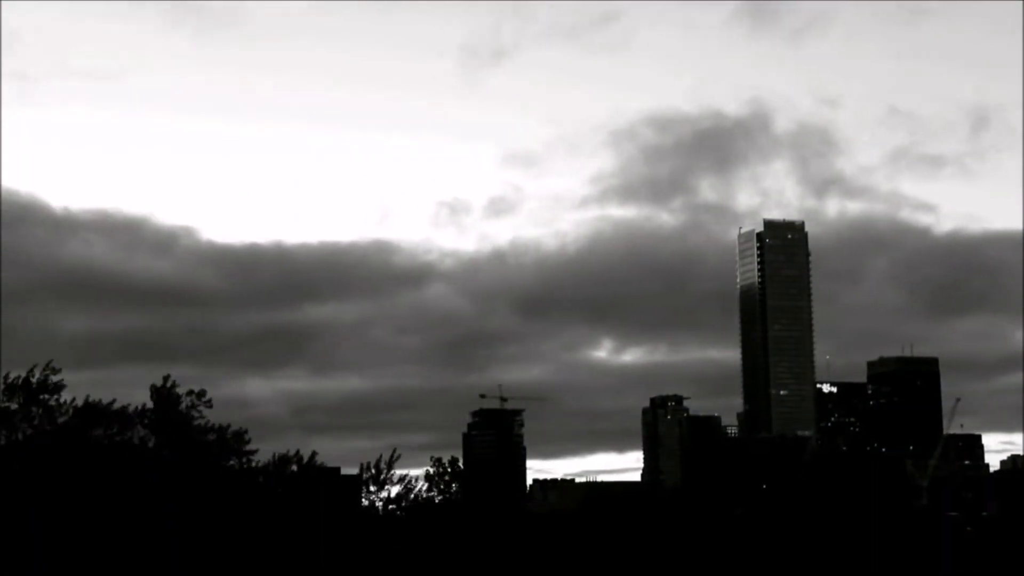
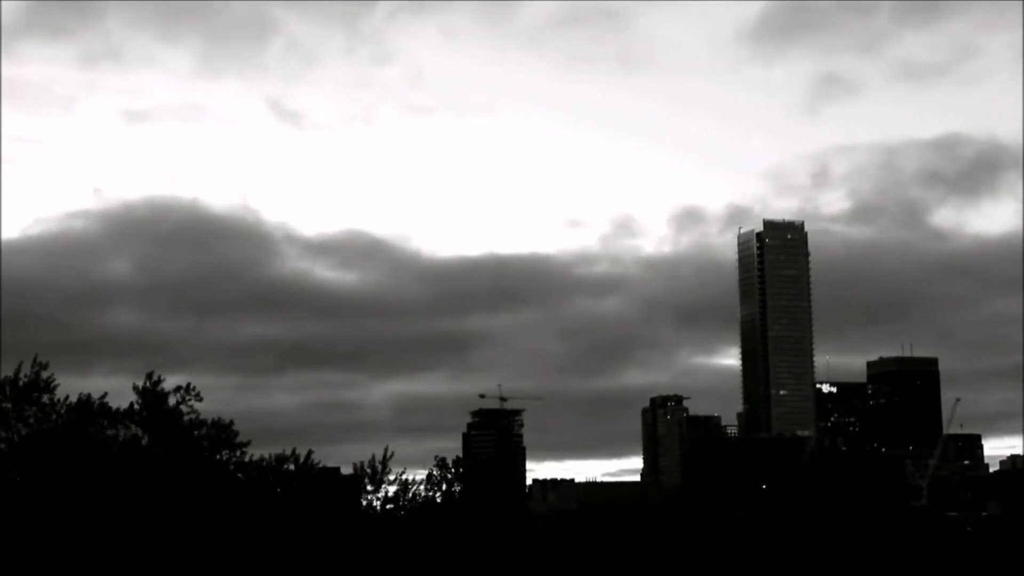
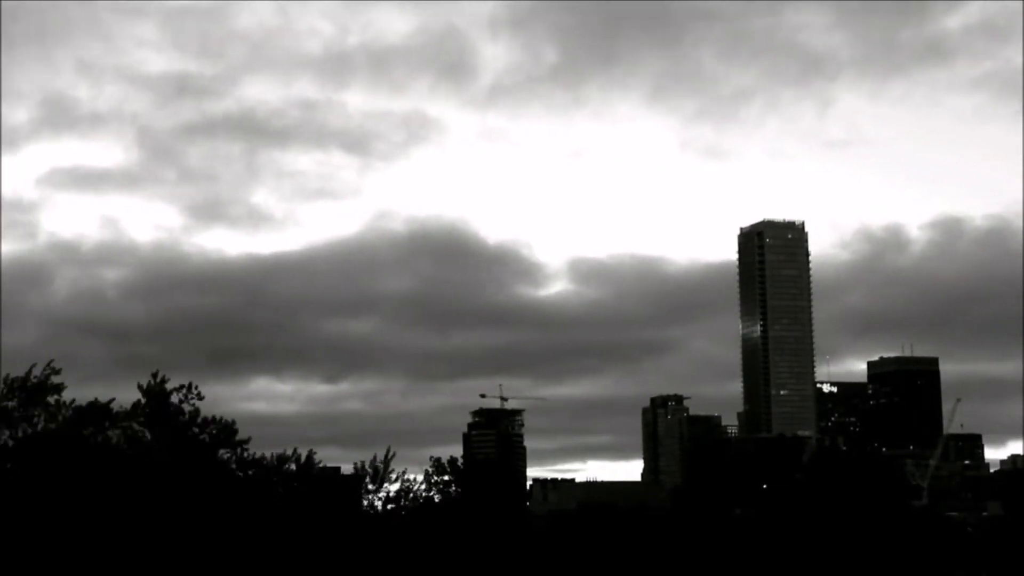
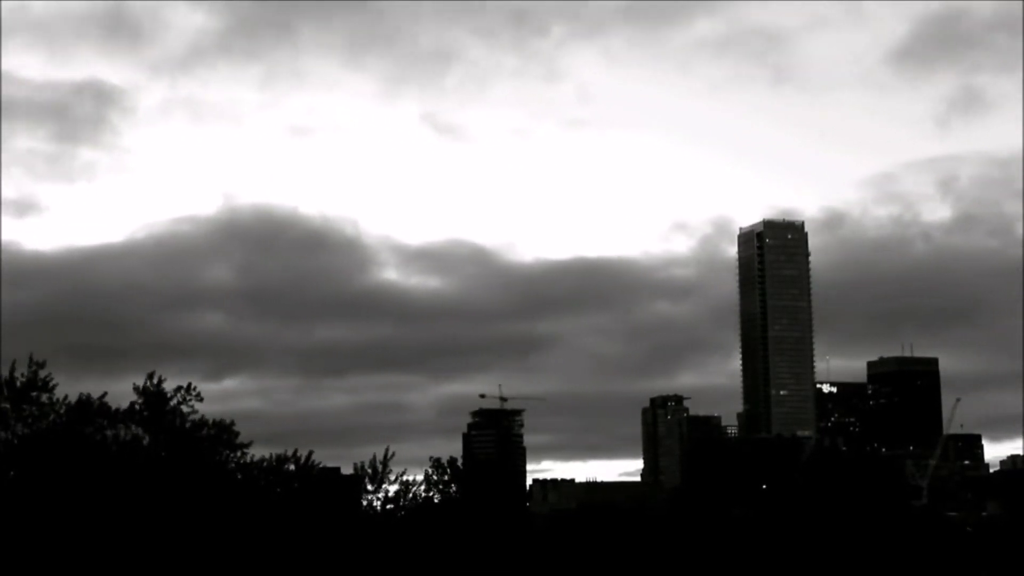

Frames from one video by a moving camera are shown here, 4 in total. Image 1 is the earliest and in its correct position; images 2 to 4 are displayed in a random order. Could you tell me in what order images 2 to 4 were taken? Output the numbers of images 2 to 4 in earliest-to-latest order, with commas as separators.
2, 4, 3
